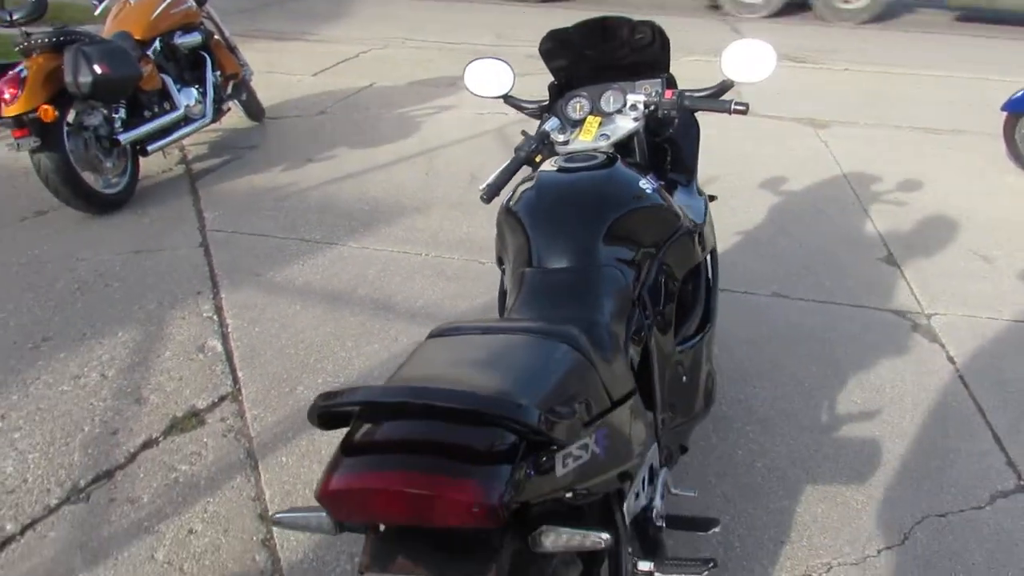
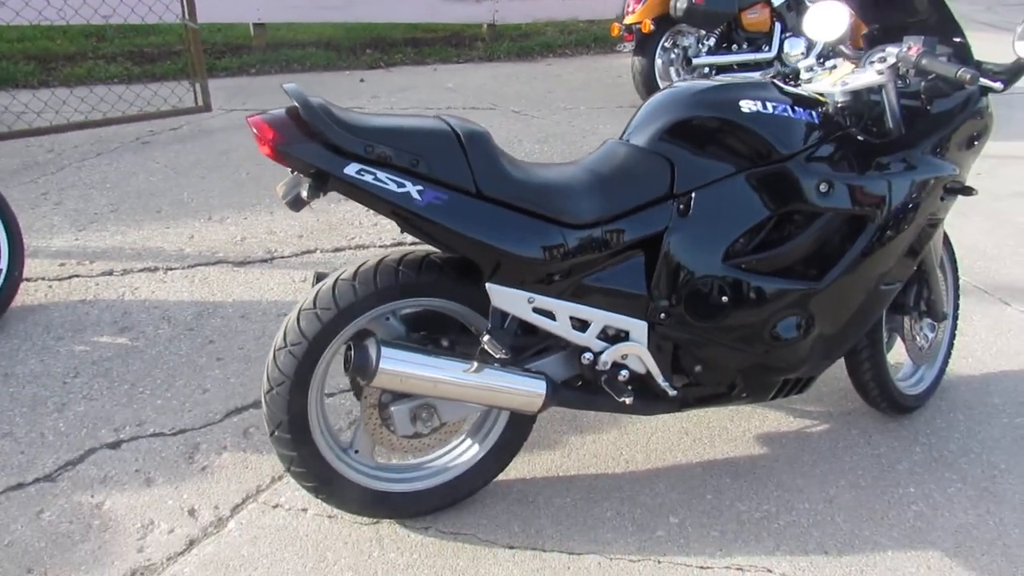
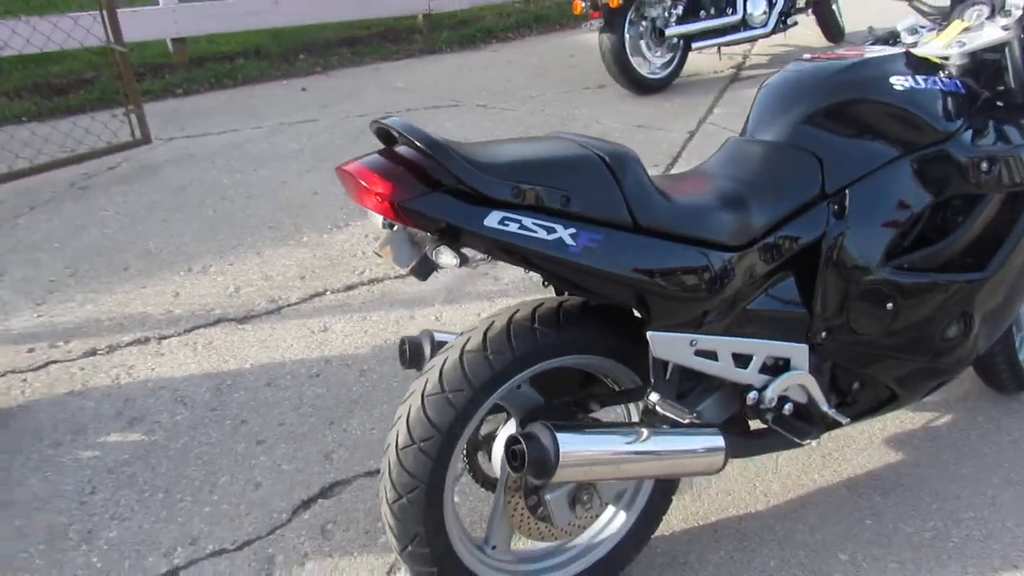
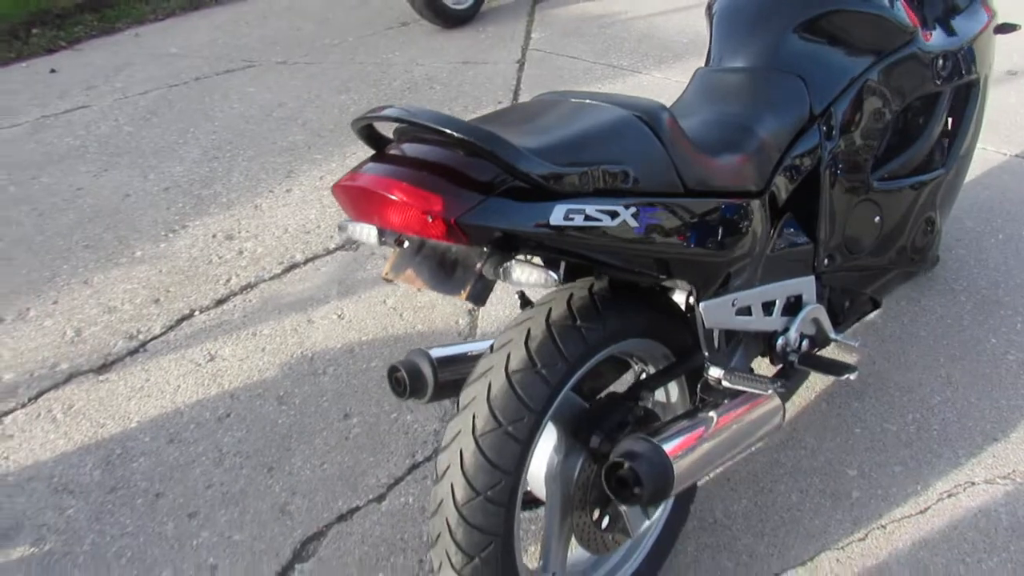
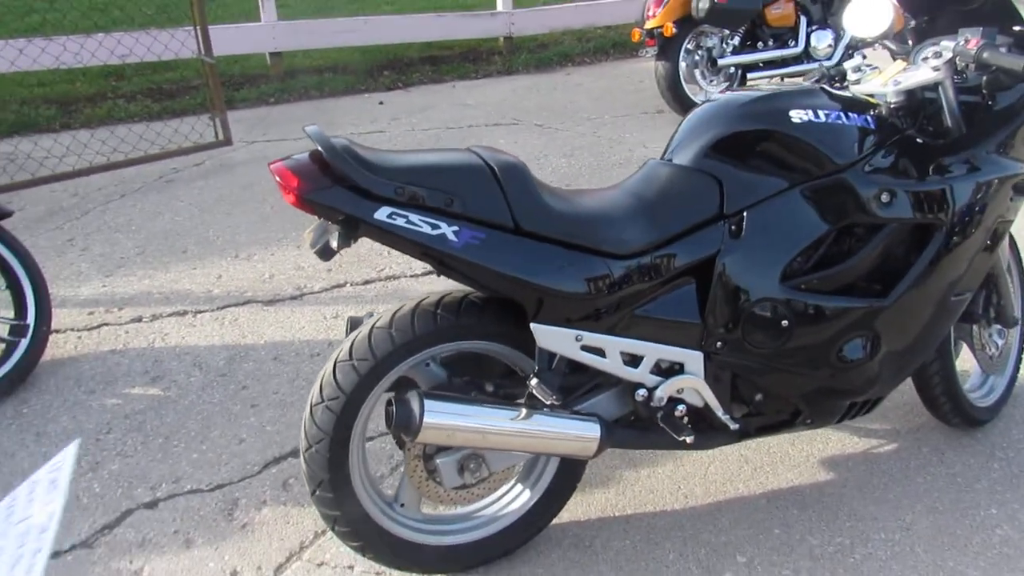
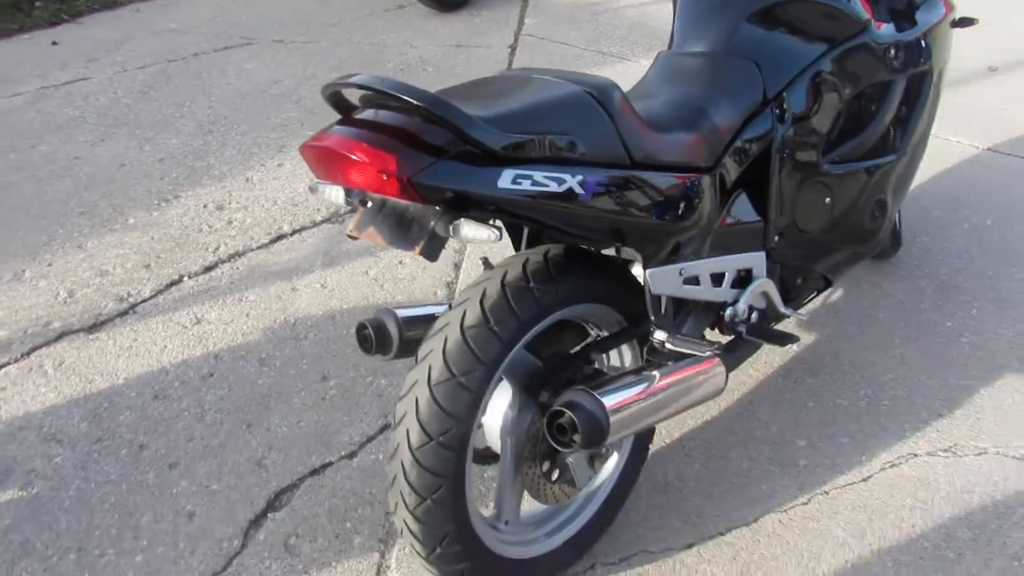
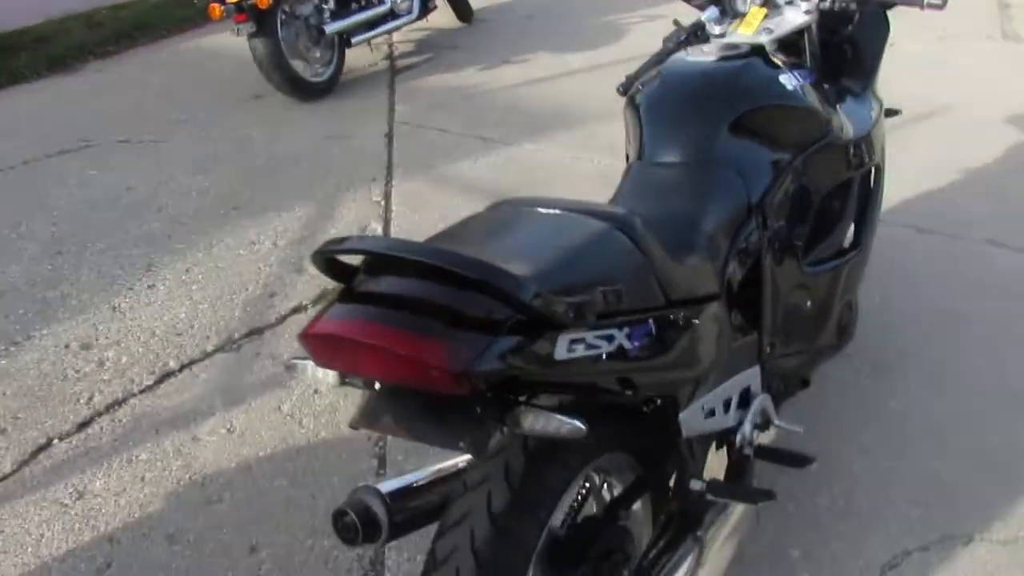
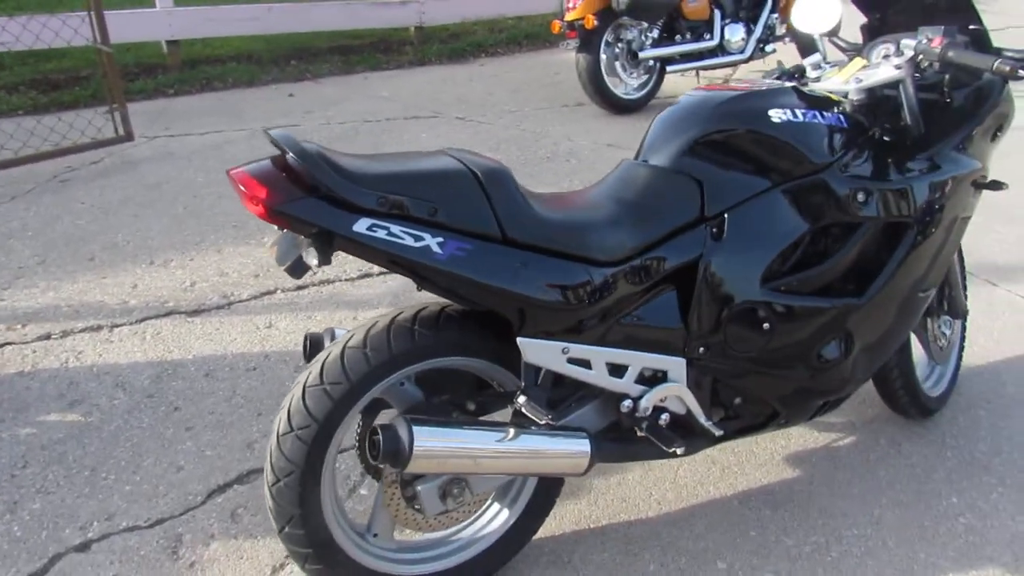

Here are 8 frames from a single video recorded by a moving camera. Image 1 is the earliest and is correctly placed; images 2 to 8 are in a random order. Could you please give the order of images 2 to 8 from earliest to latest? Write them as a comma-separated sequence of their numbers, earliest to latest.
7, 4, 6, 3, 8, 5, 2
